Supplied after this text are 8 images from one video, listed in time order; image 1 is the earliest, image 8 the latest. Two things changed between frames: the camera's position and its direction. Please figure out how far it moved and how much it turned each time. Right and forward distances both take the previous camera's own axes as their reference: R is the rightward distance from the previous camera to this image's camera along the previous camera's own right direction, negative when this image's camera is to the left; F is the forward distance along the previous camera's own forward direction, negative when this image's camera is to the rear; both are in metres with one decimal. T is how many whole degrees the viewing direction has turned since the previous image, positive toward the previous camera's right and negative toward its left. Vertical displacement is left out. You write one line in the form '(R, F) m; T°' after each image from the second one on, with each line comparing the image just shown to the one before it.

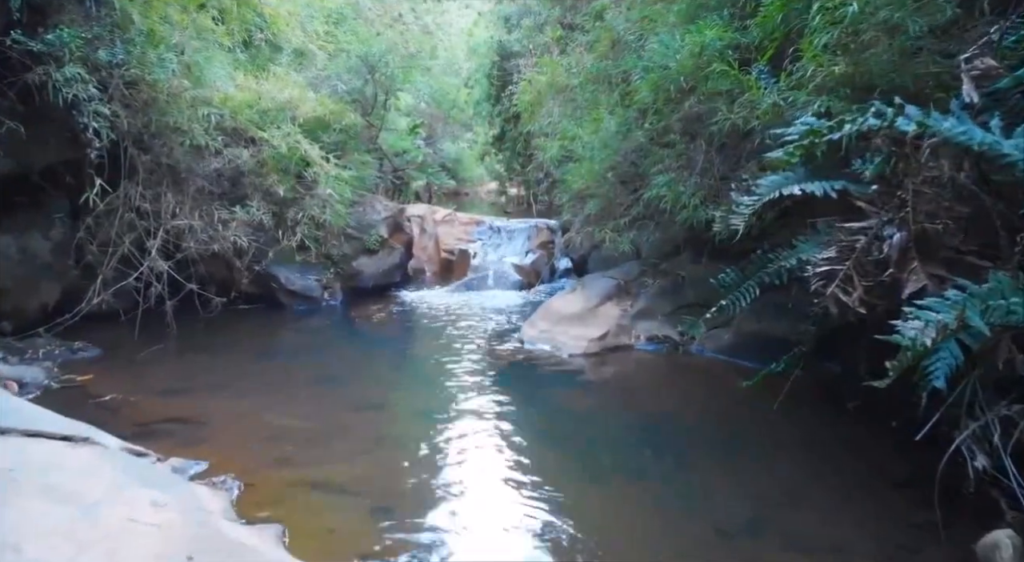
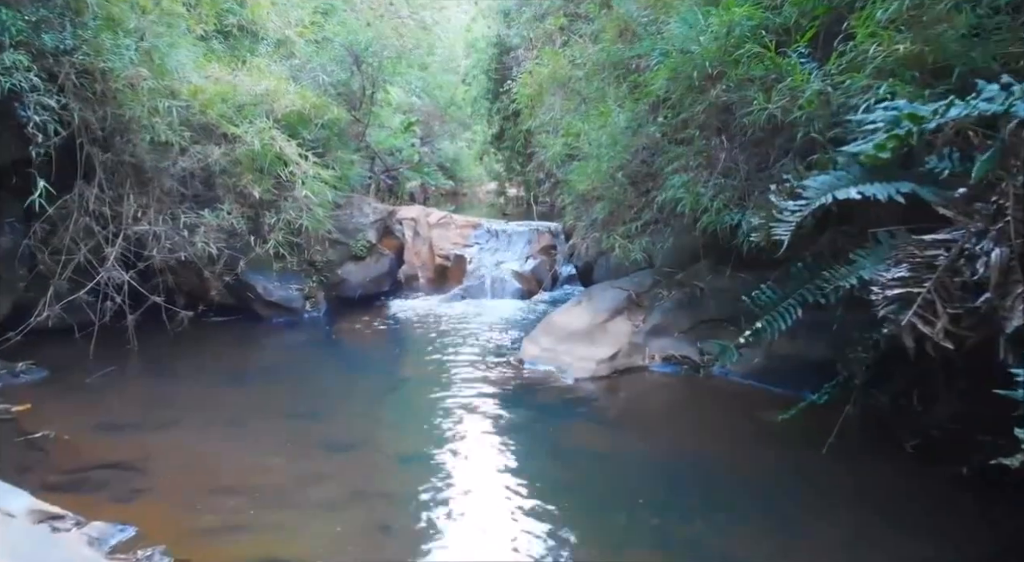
(0.0, +0.6) m; 0°
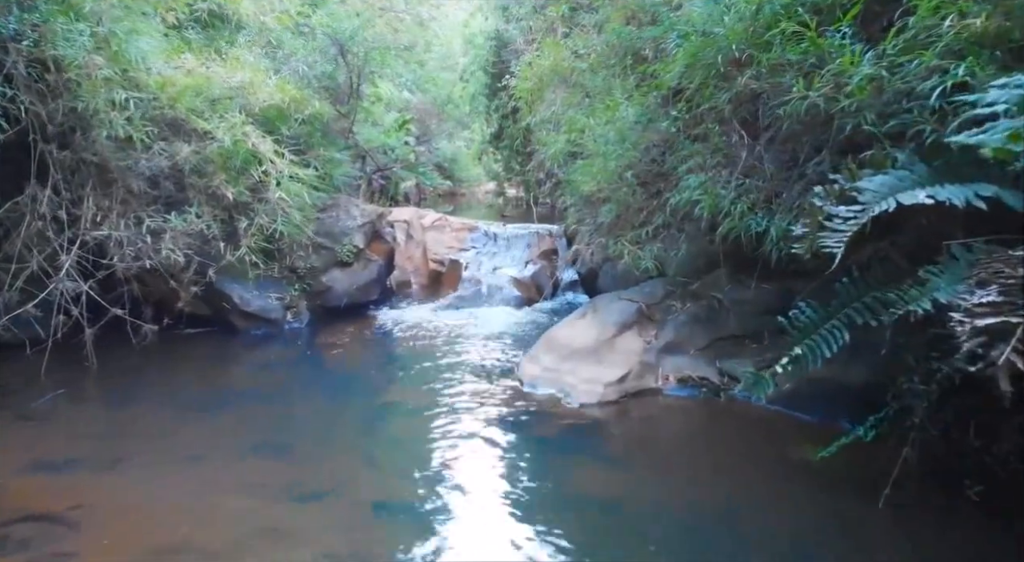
(0.0, +0.5) m; 0°
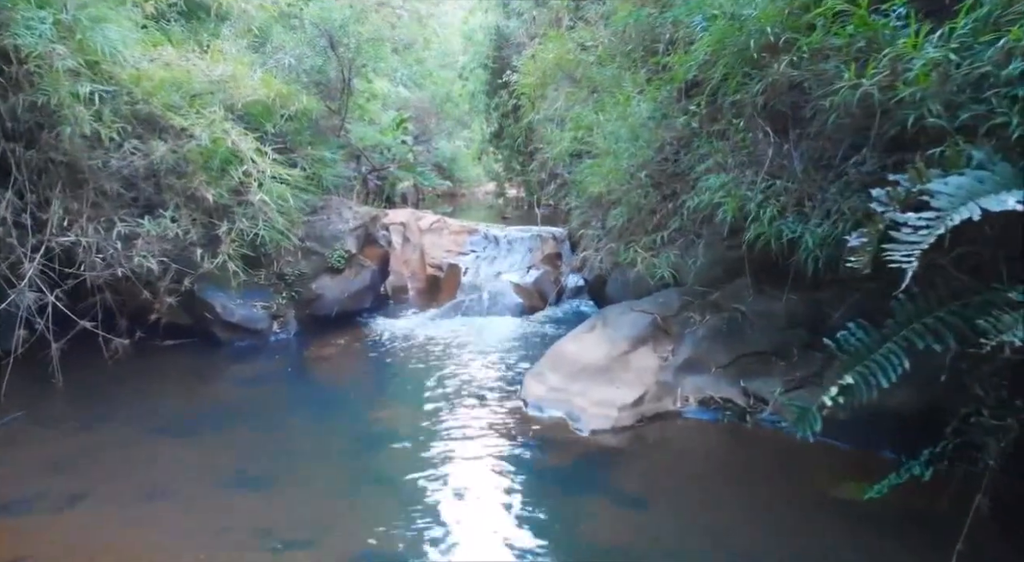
(0.0, +0.4) m; 0°
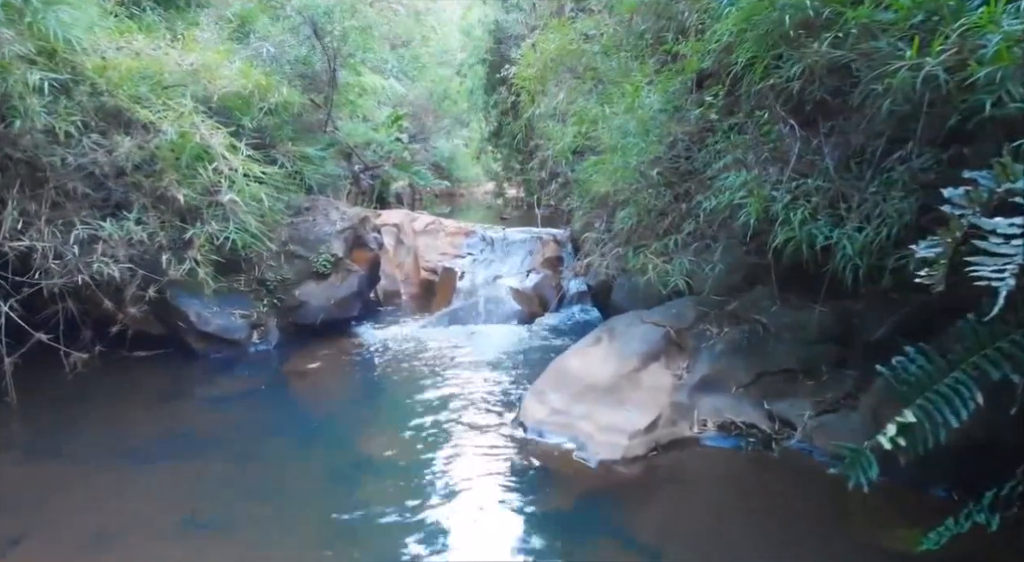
(0.0, +0.4) m; 0°
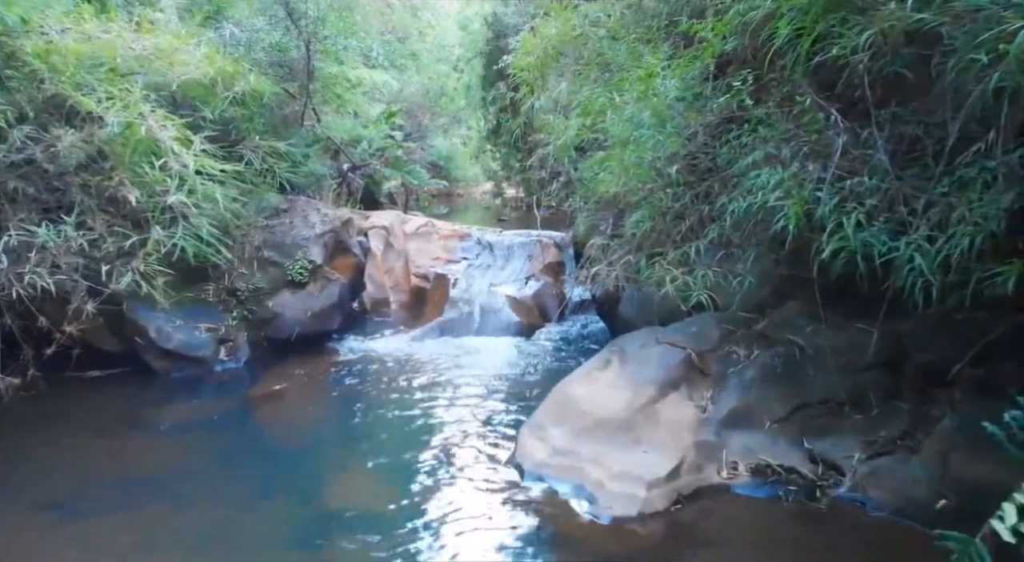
(0.0, +0.6) m; 0°
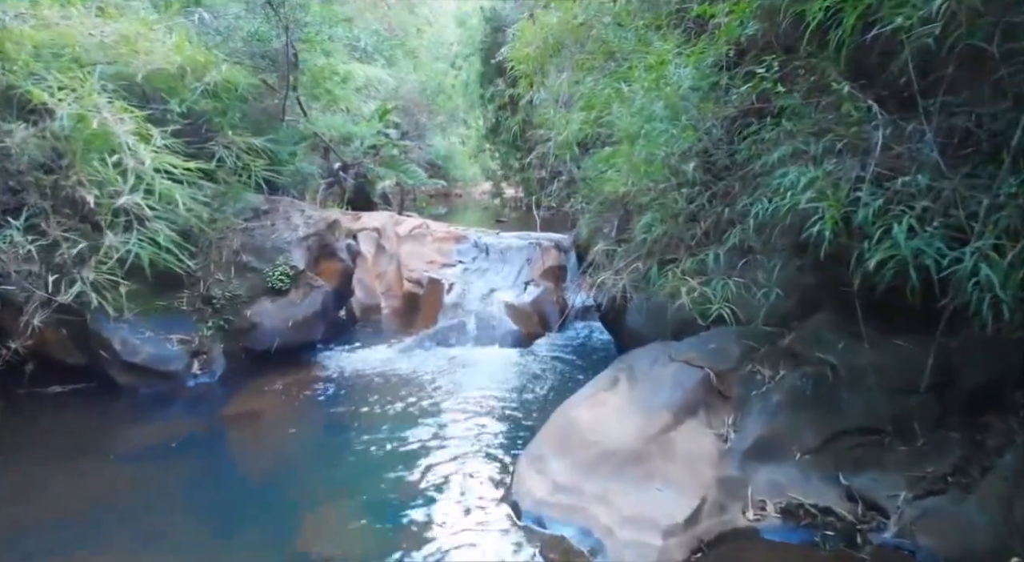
(0.0, +0.4) m; 0°
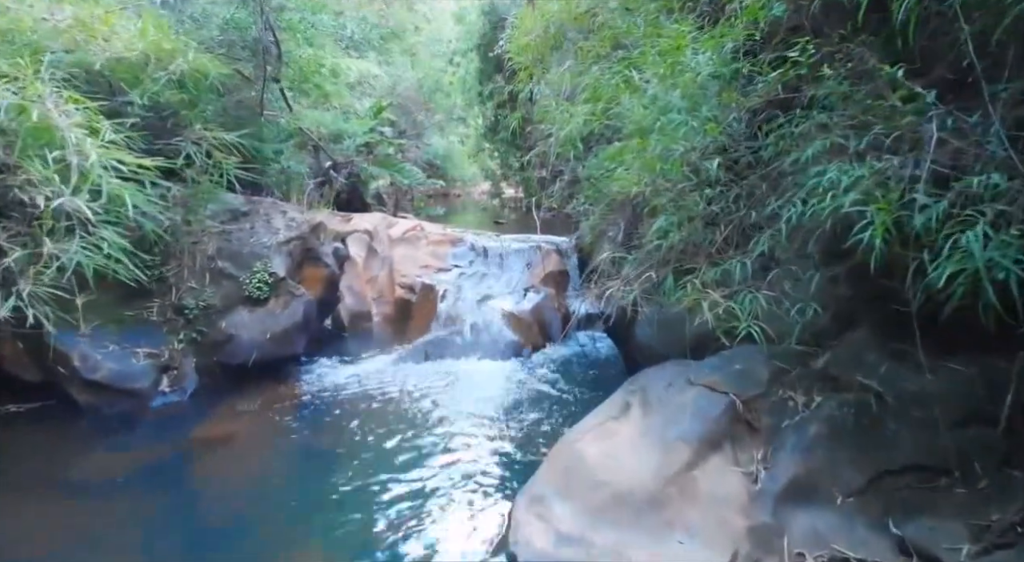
(0.0, +0.4) m; 0°
